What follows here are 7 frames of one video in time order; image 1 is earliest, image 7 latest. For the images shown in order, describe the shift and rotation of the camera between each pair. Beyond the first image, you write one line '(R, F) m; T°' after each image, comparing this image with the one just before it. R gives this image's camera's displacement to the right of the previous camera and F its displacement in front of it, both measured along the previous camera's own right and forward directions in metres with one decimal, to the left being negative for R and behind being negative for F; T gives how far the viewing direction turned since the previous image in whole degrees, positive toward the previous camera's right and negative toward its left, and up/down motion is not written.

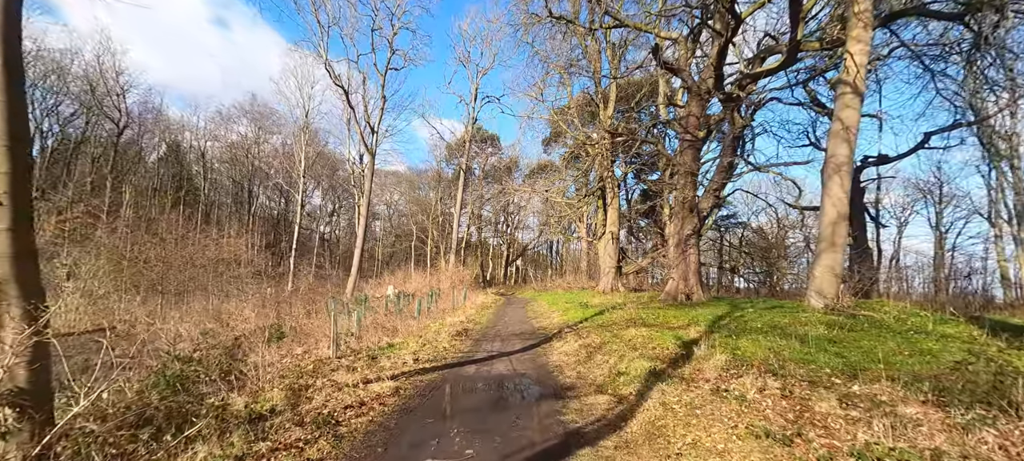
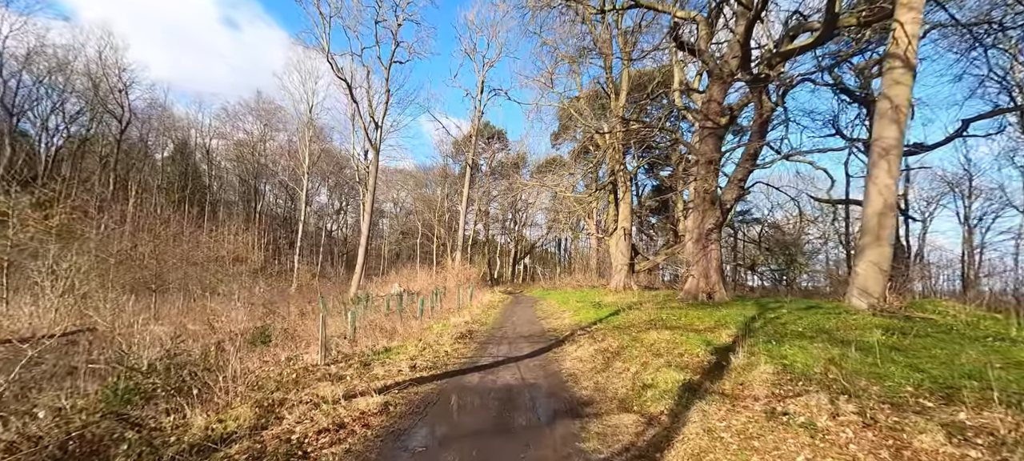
(0.0, +0.8) m; -1°
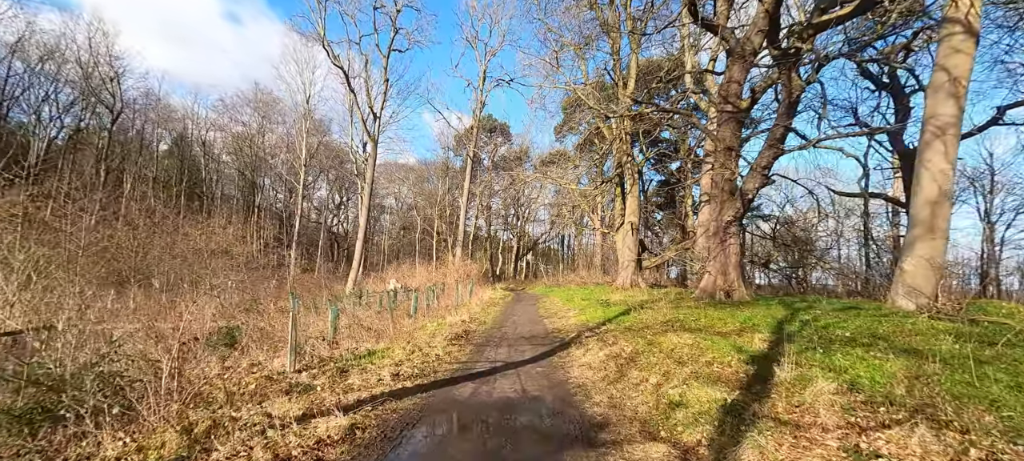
(0.0, +0.9) m; 0°
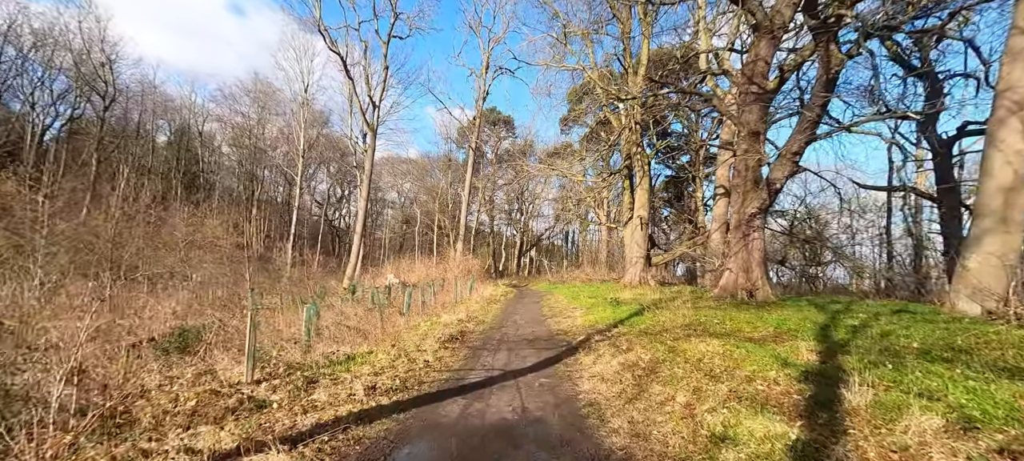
(0.0, +1.0) m; 0°
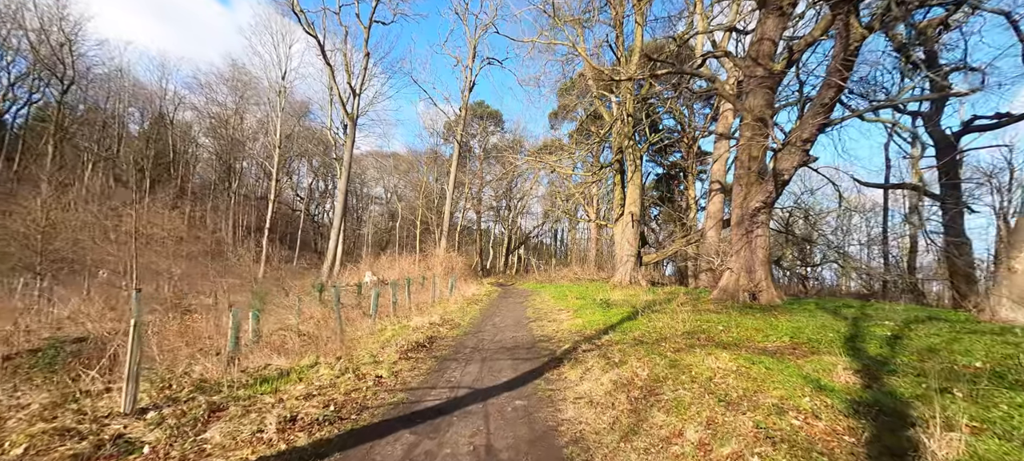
(+0.2, +1.0) m; +1°
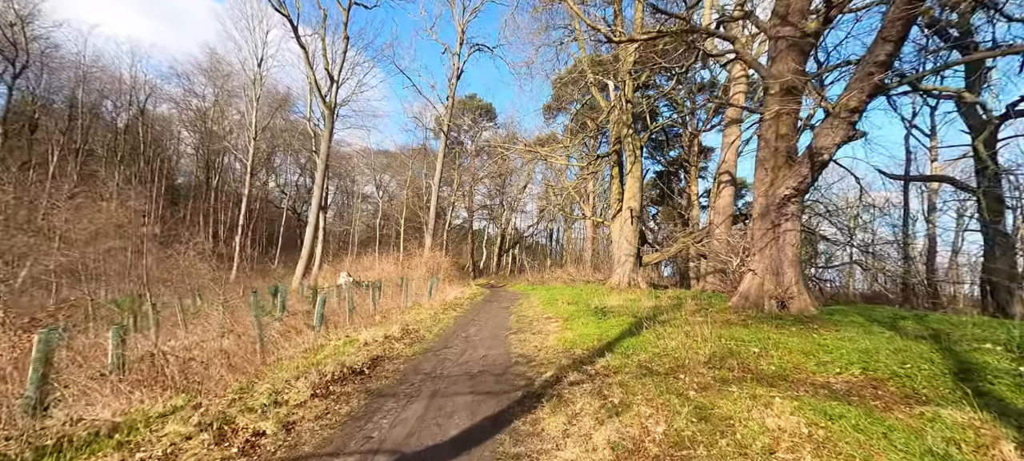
(+0.4, +1.7) m; 0°
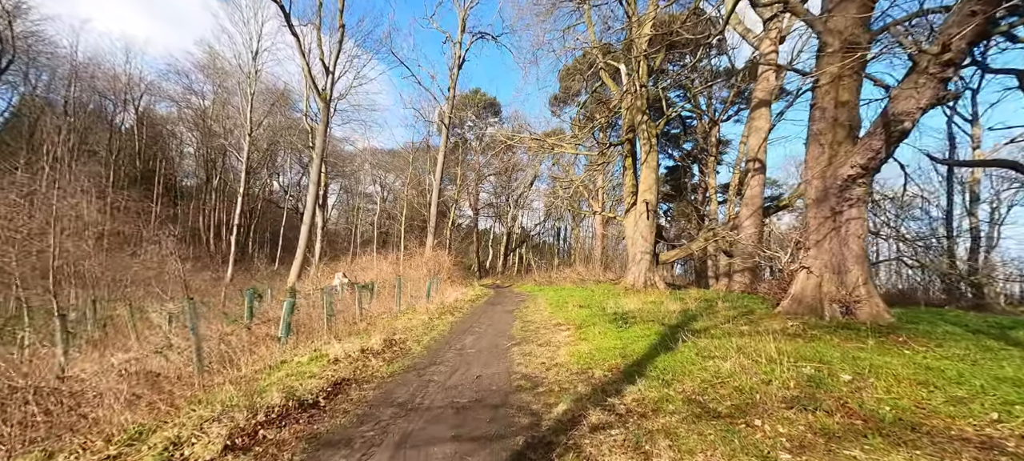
(+0.1, +1.3) m; -1°
